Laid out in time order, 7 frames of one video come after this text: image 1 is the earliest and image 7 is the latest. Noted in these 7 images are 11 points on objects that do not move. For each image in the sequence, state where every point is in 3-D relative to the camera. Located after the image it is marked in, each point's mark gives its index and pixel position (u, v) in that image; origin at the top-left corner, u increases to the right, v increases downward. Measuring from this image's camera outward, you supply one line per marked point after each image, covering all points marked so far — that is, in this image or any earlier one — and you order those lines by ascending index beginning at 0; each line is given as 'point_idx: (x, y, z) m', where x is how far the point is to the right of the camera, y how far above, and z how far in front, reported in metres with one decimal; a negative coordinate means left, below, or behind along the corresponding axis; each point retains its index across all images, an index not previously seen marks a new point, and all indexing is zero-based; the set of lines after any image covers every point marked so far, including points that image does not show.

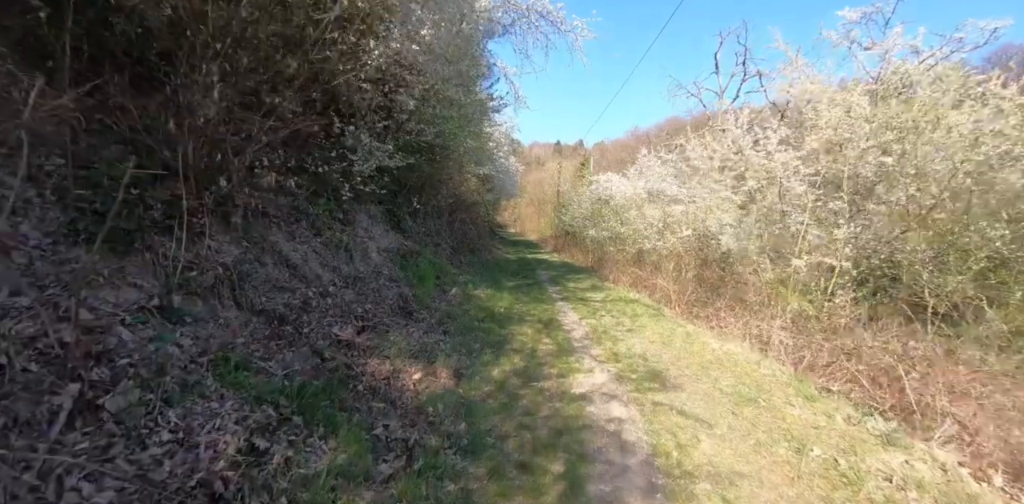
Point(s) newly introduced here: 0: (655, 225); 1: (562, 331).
0: (+4.3, +0.8, +13.0) m
1: (+0.8, -1.3, +7.1) m
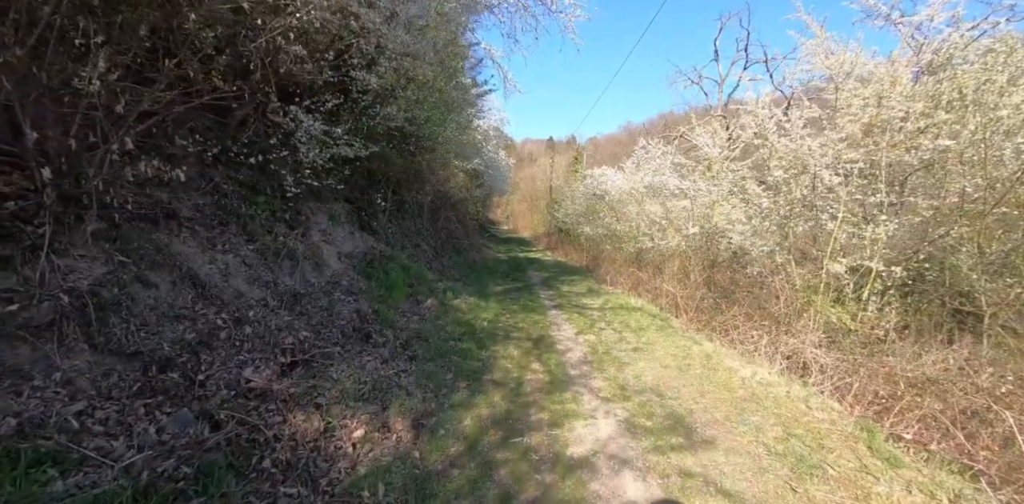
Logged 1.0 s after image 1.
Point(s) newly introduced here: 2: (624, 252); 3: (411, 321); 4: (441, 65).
0: (+3.9, +0.8, +11.8) m
1: (+0.6, -1.3, +5.9) m
2: (+3.7, 0.0, +14.4) m
3: (-1.5, -1.0, +6.5) m
4: (-1.5, +4.0, +9.2) m
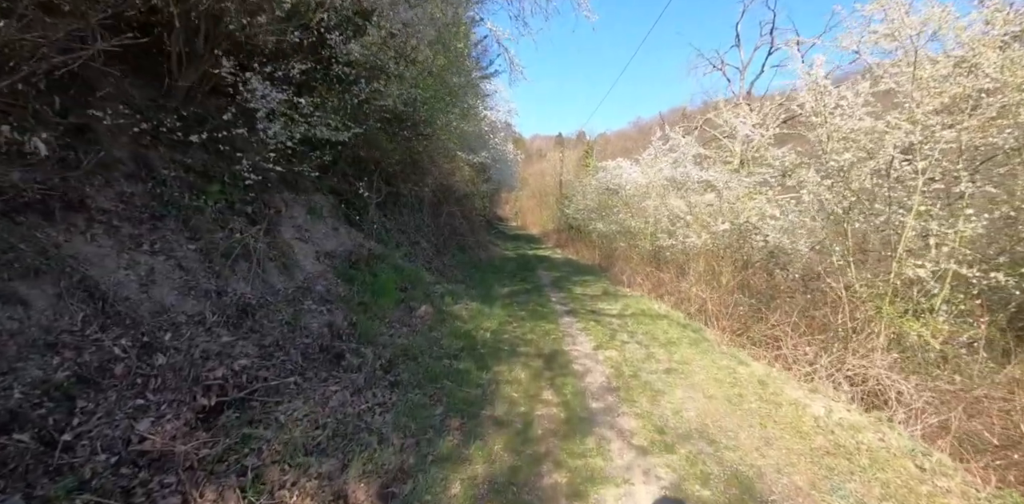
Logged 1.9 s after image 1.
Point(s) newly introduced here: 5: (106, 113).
0: (+4.1, +0.9, +10.7) m
1: (+0.7, -1.4, +4.8) m
2: (+3.9, 0.0, +13.2) m
3: (-1.4, -1.0, +5.5) m
4: (-1.4, +4.0, +8.1) m
5: (-3.7, +1.3, +4.0) m
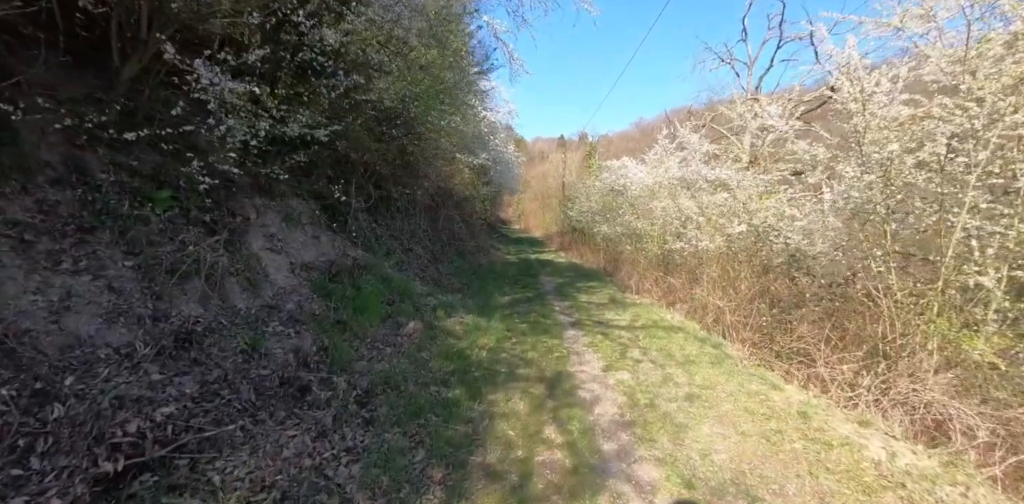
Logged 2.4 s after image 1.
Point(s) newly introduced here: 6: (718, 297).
0: (+4.1, +0.8, +10.0) m
1: (+0.6, -1.5, +4.1) m
2: (+3.9, -0.1, +12.5) m
3: (-1.4, -1.1, +4.8) m
4: (-1.4, +3.8, +7.5) m
5: (-3.8, +1.1, +3.3) m
6: (+3.8, -0.8, +8.0) m
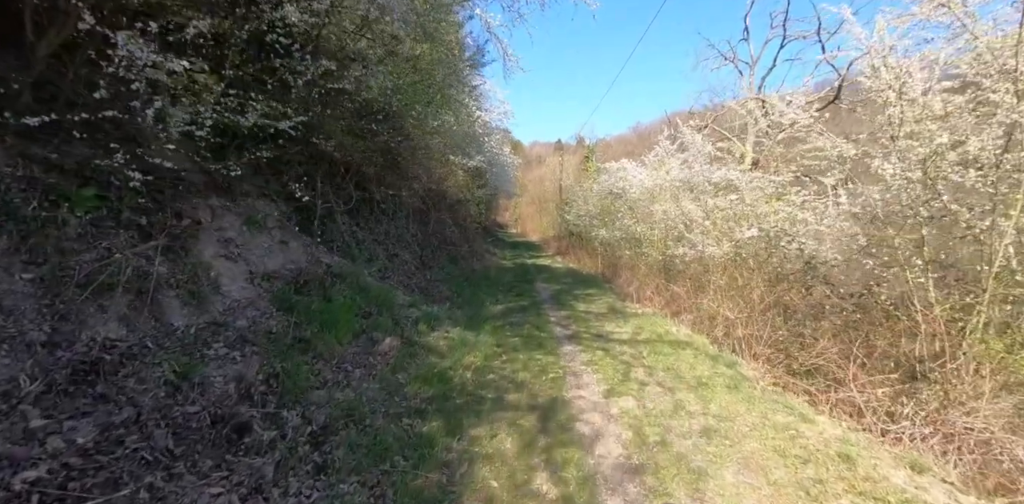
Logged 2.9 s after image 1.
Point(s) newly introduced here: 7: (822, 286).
0: (+3.9, +0.7, +9.4) m
1: (+0.5, -1.5, +3.5) m
2: (+3.8, -0.2, +11.9) m
3: (-1.6, -1.2, +4.1) m
4: (-1.6, +3.7, +6.9) m
5: (-3.9, +1.1, +2.7) m
6: (+3.7, -1.0, +7.4) m
7: (+4.5, -0.5, +6.2) m
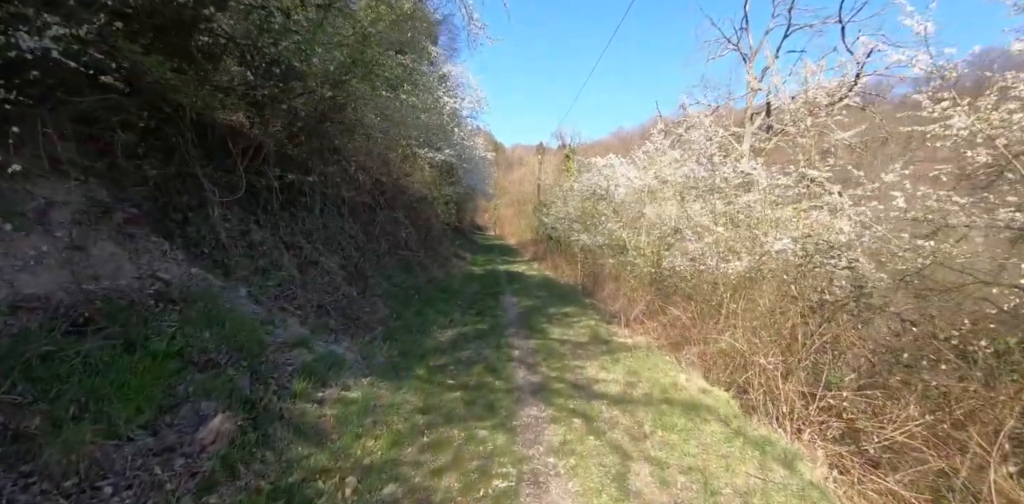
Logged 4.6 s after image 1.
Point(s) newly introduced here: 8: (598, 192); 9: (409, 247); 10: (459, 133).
0: (+3.2, +0.4, +7.5) m
1: (0.0, -1.7, +1.5) m
2: (+2.9, -0.5, +10.1) m
3: (-2.1, -1.3, +2.1) m
4: (-2.1, +3.6, +4.8) m
5: (-4.3, +1.0, +0.5) m
6: (+3.0, -1.2, +5.6) m
7: (+3.9, -0.7, +4.4) m
8: (+2.6, +1.9, +13.4) m
9: (-2.7, +0.1, +11.3) m
10: (-2.2, +4.7, +17.1) m
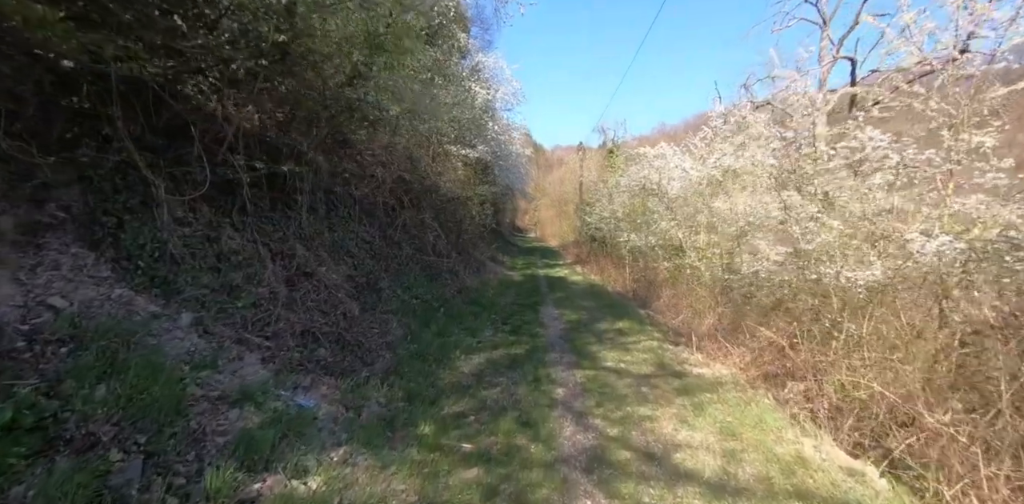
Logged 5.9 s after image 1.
0: (+3.8, +0.4, +5.8) m
1: (0.0, -1.7, +0.1) m
2: (+3.8, -0.5, +8.3) m
3: (-2.0, -1.4, +0.9) m
4: (-1.8, +3.5, +3.6) m
5: (-4.4, +0.9, -0.5) m
6: (+3.4, -1.2, +3.8) m
7: (+4.2, -0.7, +2.6) m
8: (+3.7, +1.8, +11.7) m
9: (-1.8, 0.0, +10.1) m
10: (-0.7, +4.6, +15.9) m
